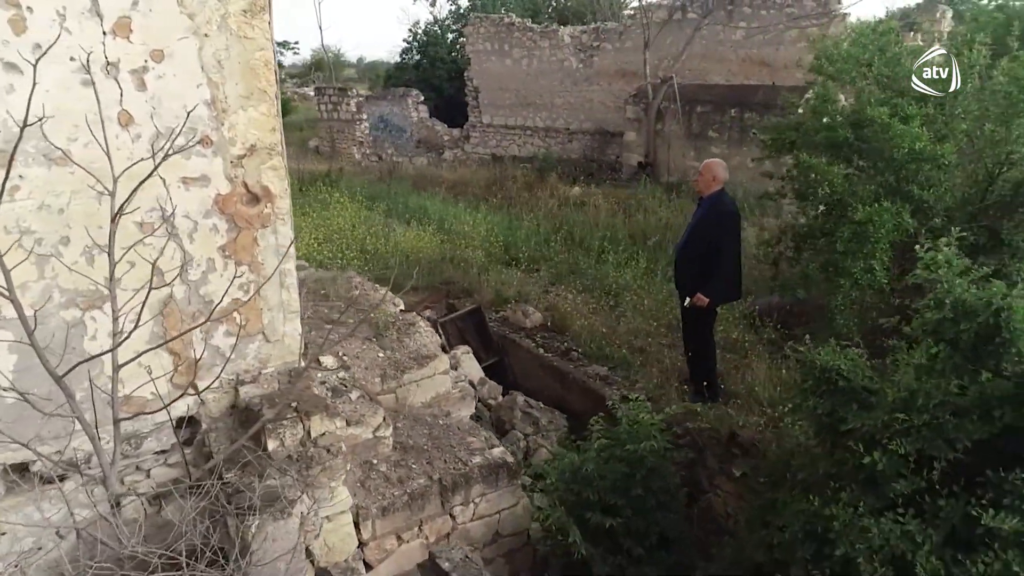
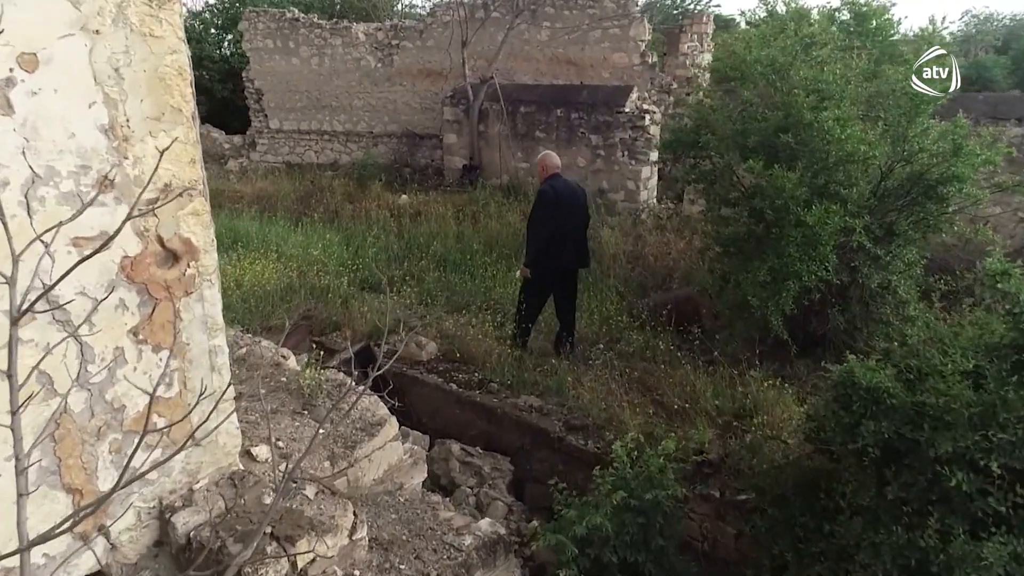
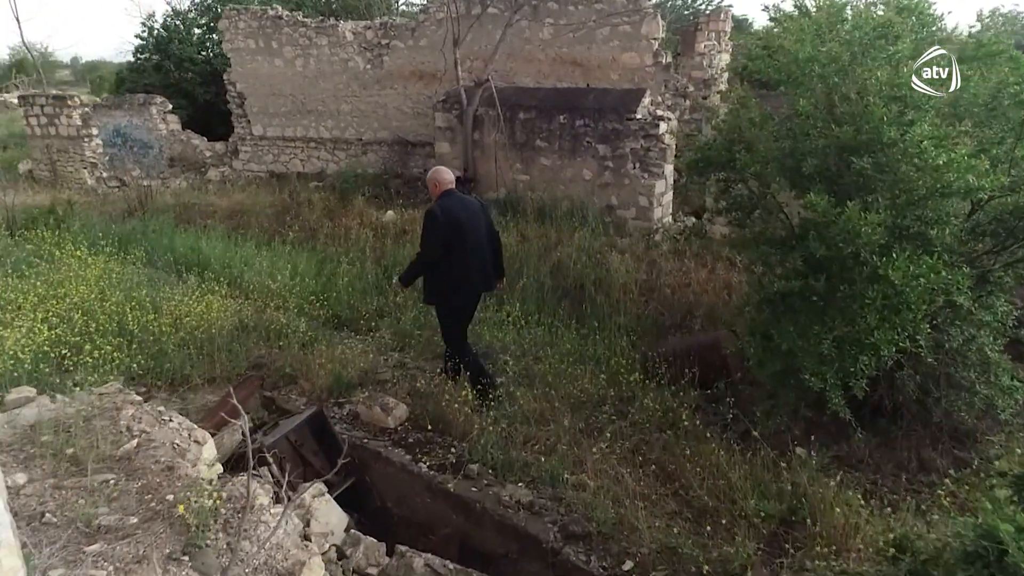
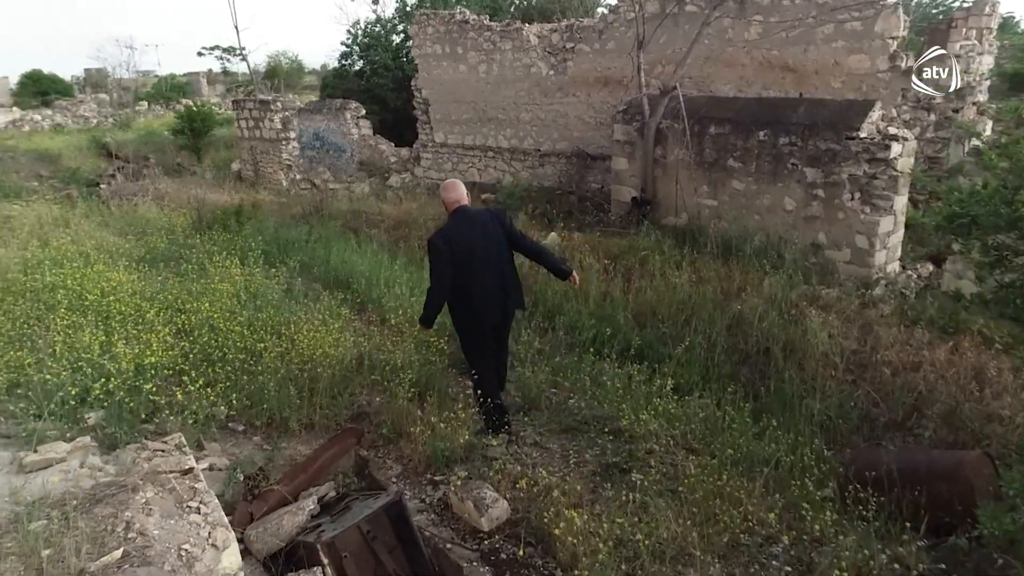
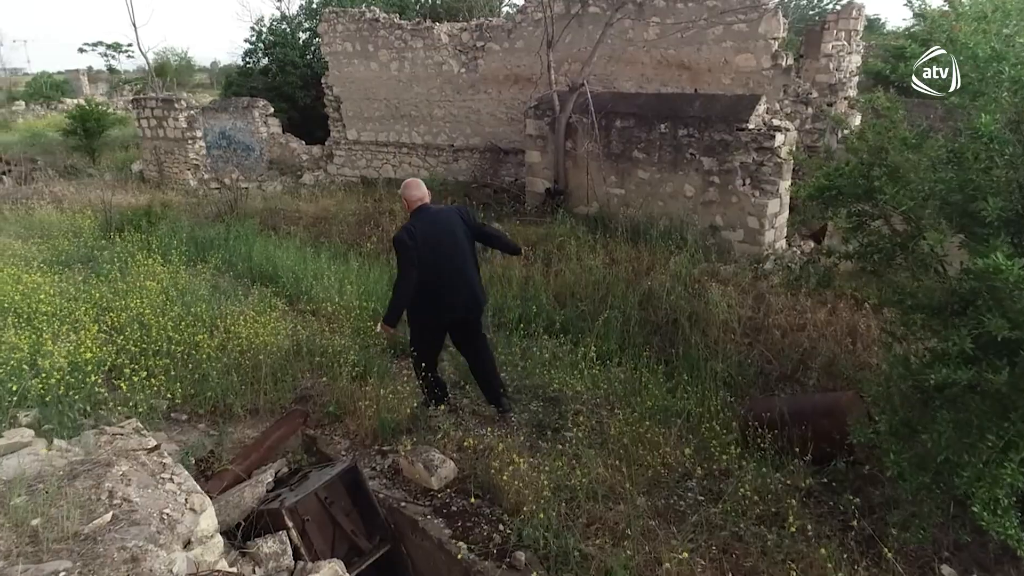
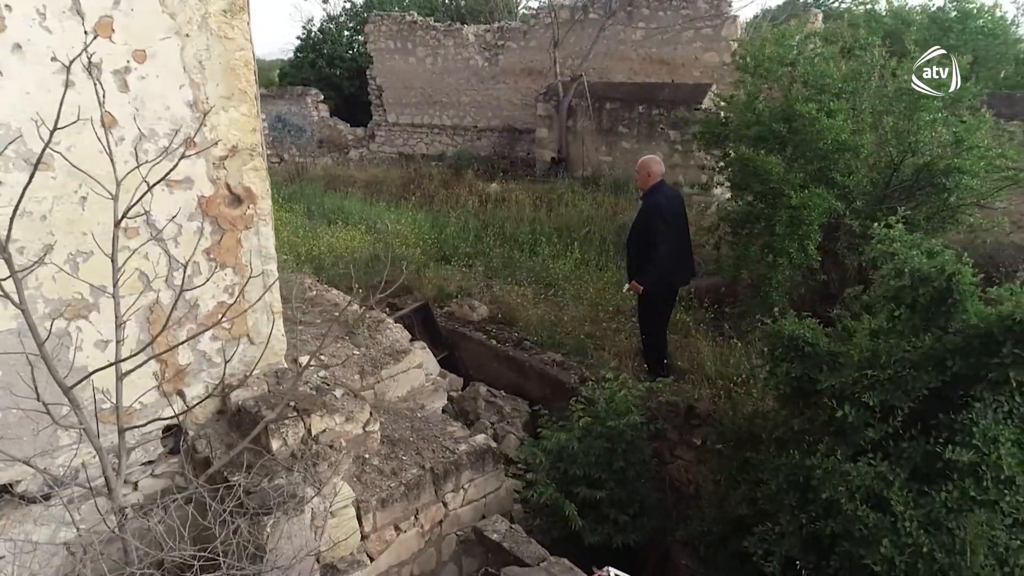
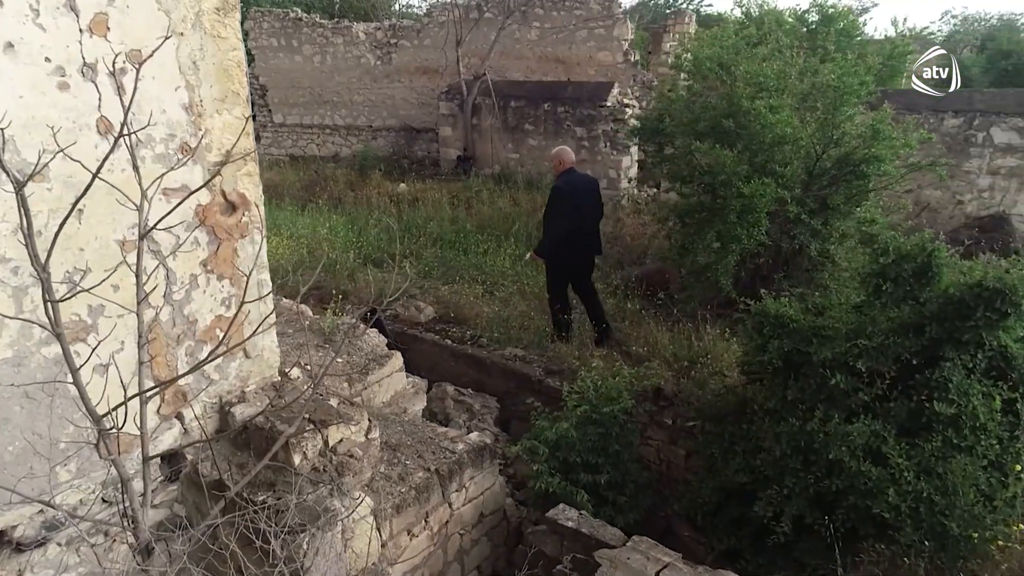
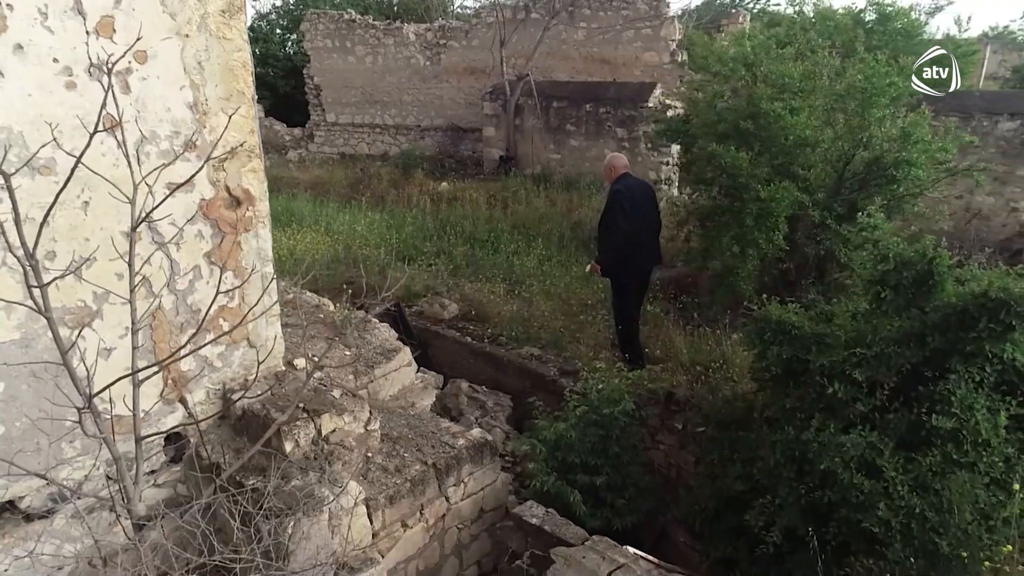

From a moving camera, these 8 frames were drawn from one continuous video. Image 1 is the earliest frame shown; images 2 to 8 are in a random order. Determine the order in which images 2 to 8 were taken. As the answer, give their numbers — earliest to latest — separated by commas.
6, 8, 7, 2, 3, 5, 4
